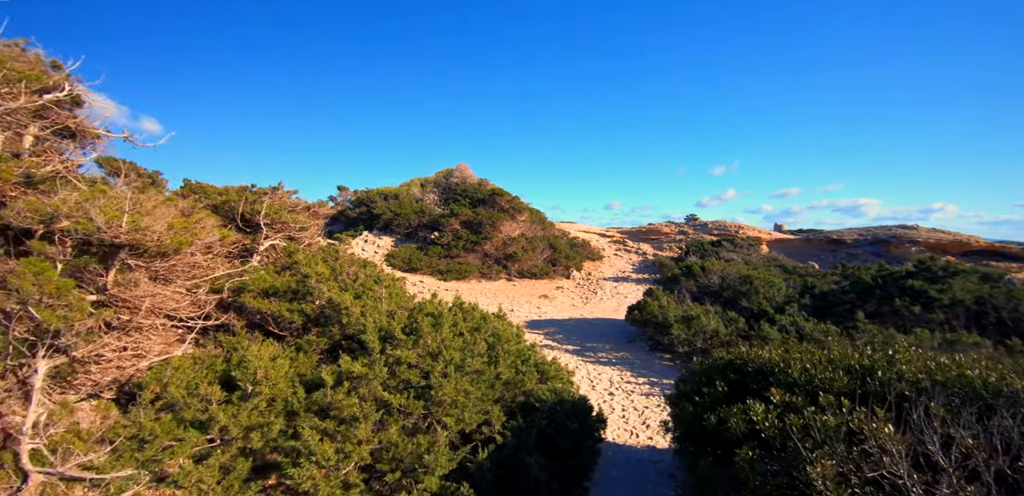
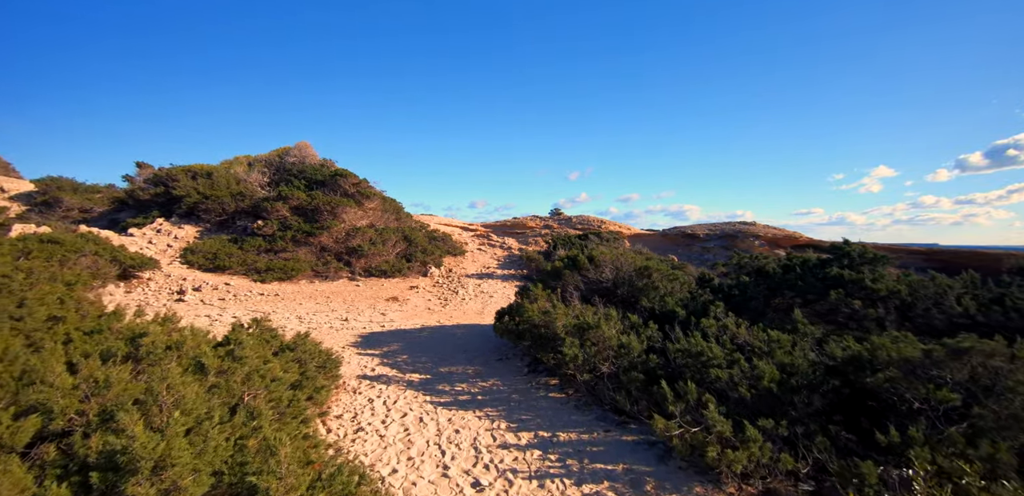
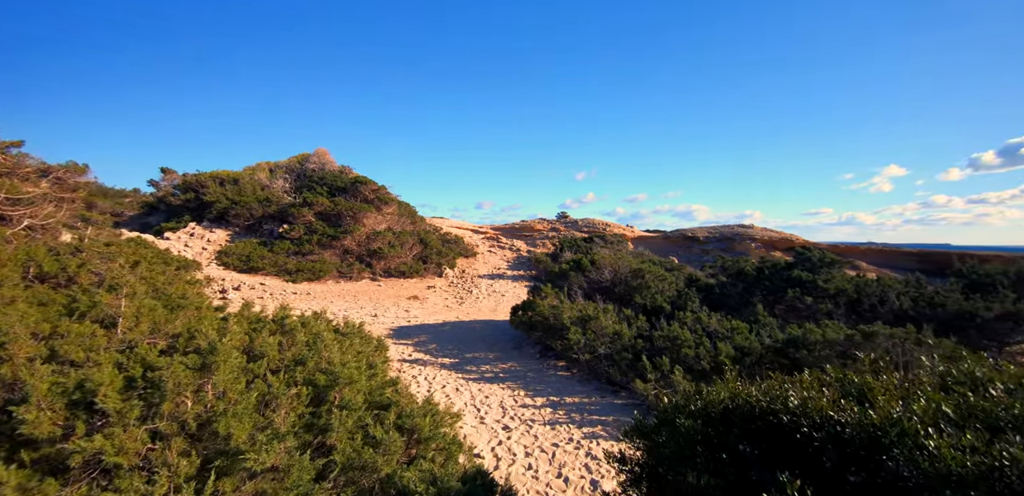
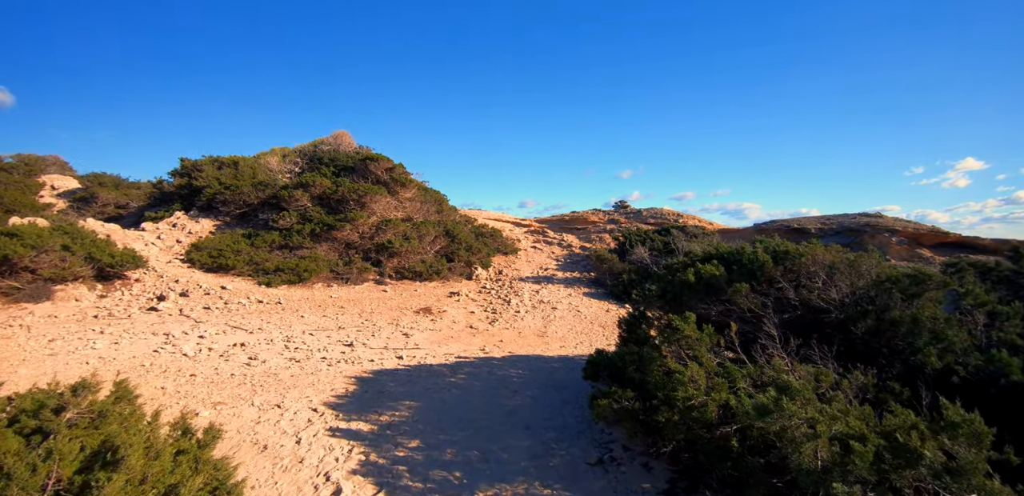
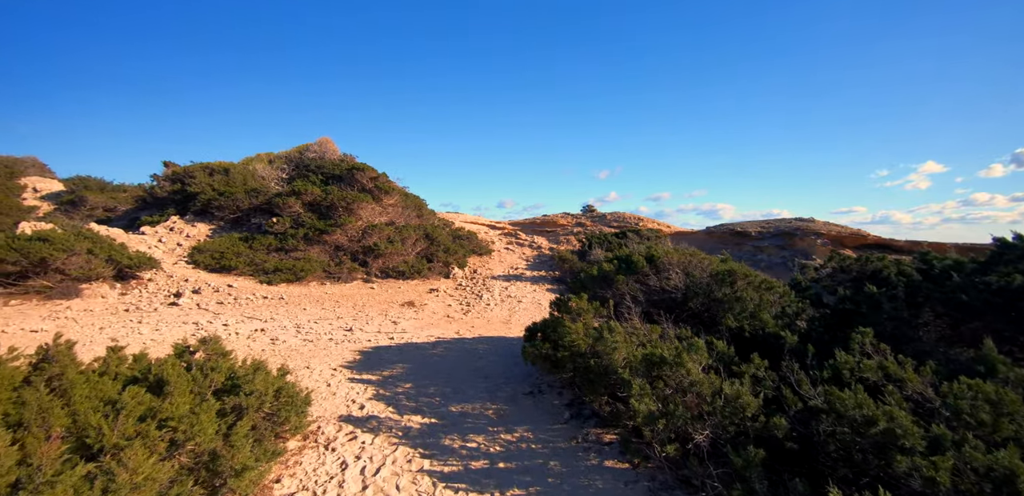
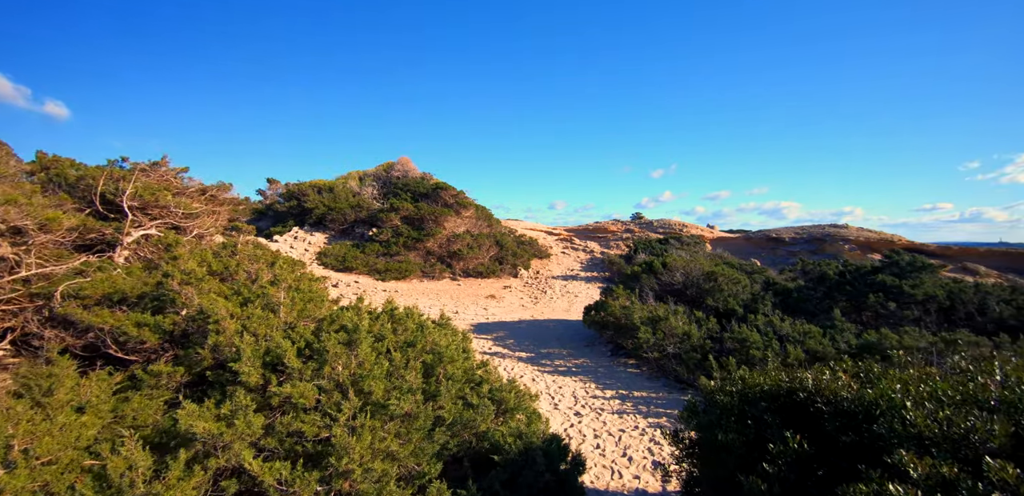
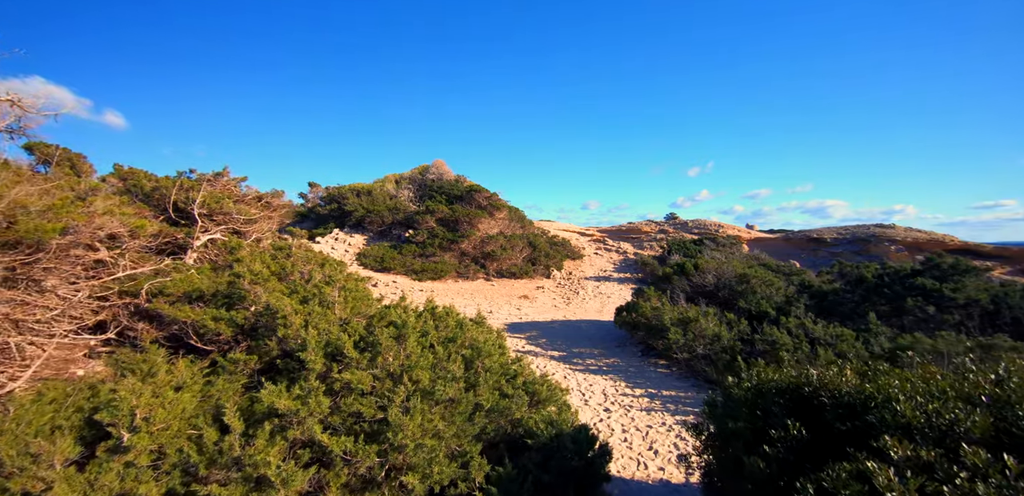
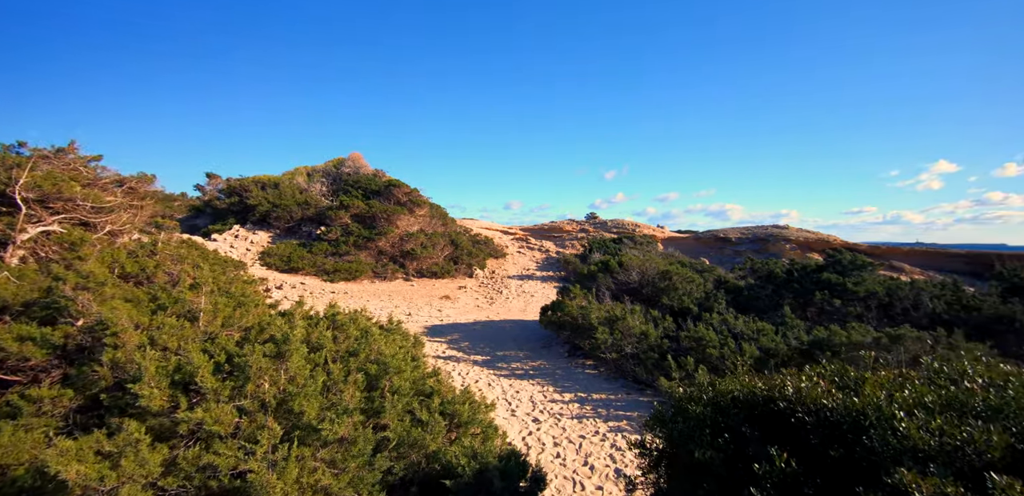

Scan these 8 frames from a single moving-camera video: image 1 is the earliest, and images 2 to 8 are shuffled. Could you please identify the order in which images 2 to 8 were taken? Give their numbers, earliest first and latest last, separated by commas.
7, 6, 8, 3, 2, 5, 4
